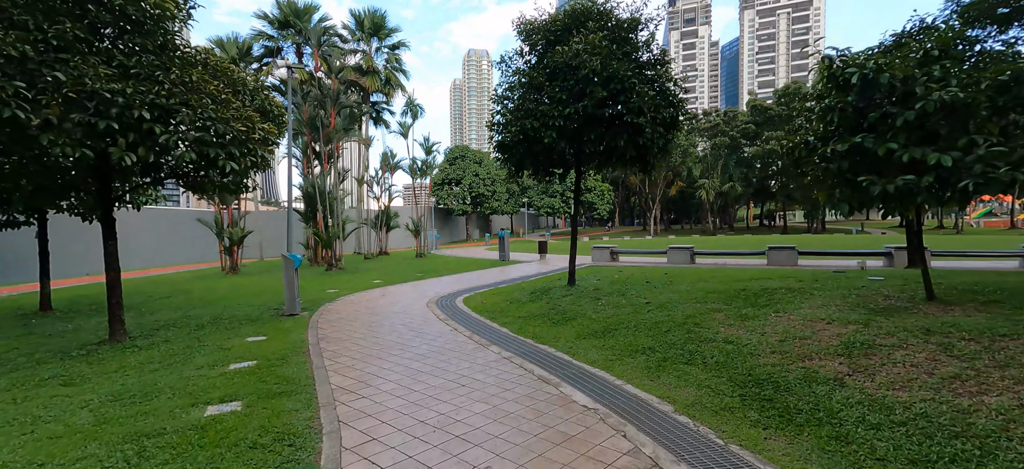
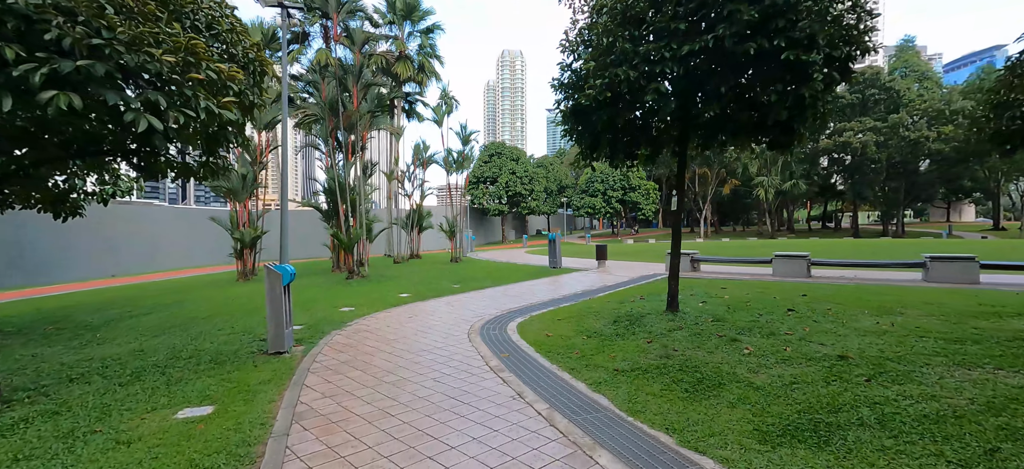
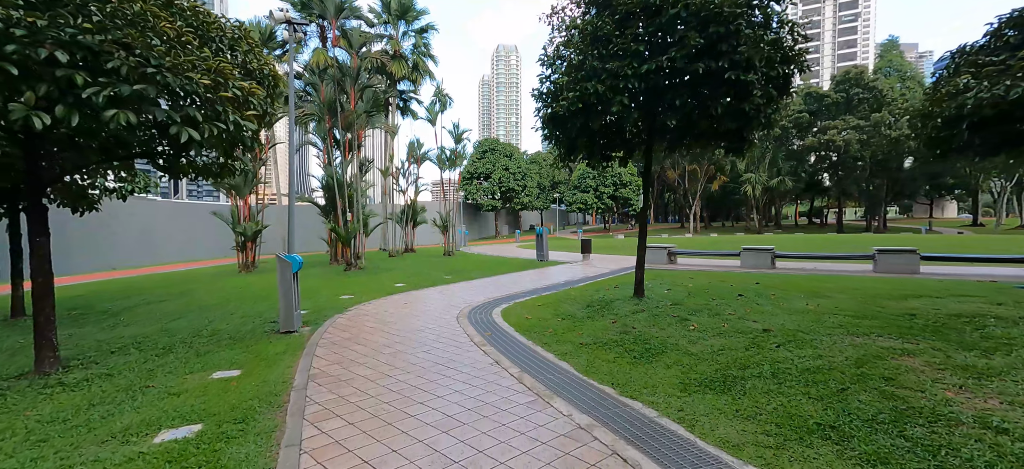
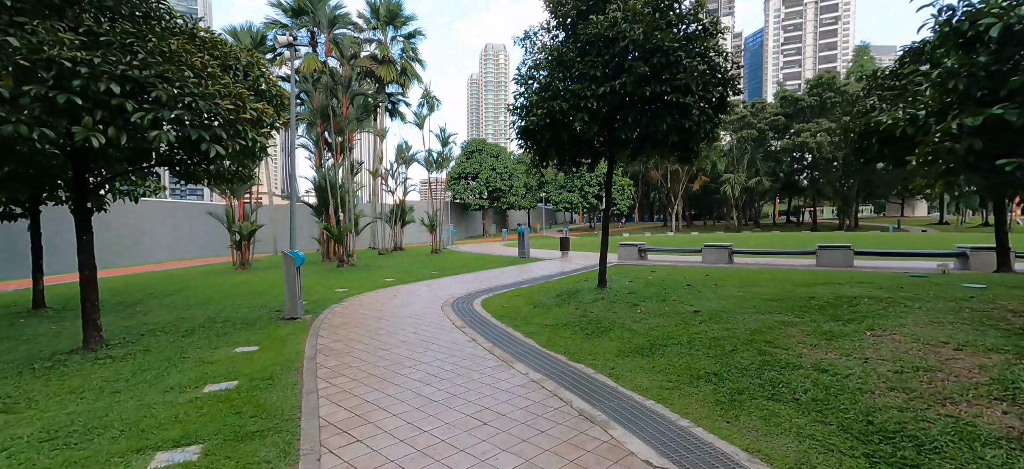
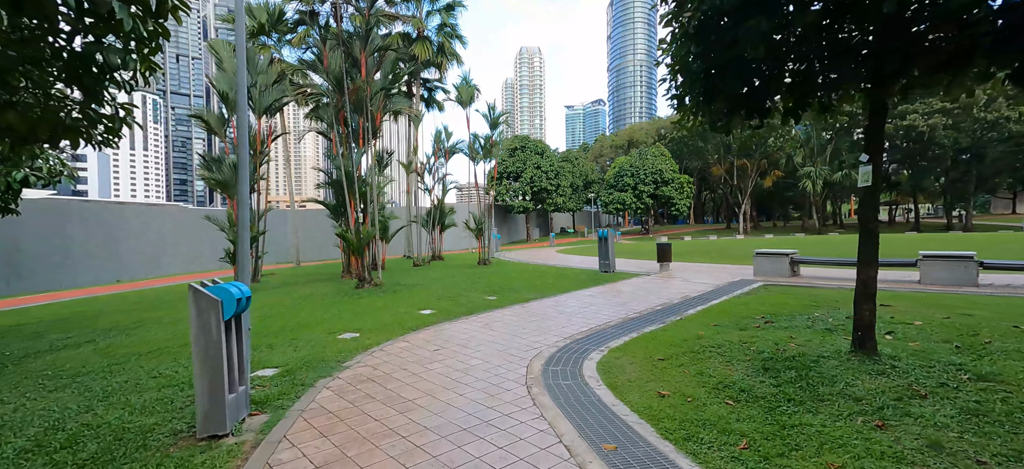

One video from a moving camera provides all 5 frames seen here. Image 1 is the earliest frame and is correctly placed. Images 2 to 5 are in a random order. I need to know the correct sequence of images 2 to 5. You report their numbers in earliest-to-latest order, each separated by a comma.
4, 3, 2, 5
